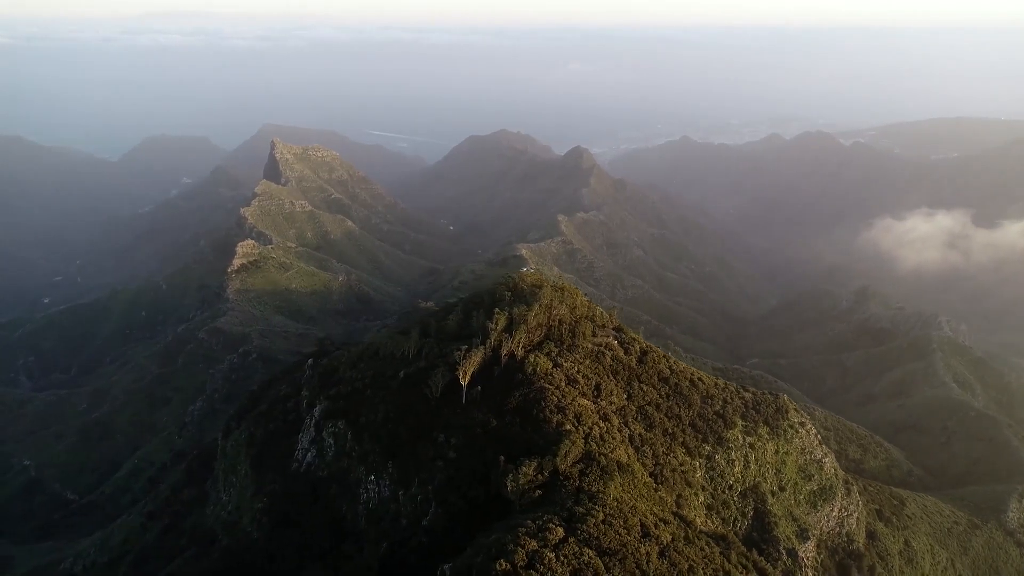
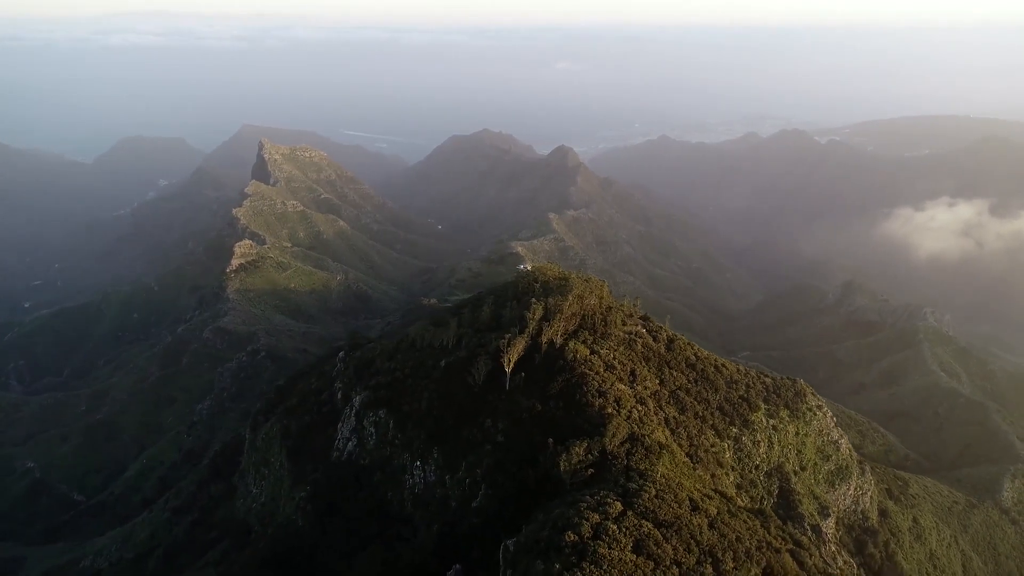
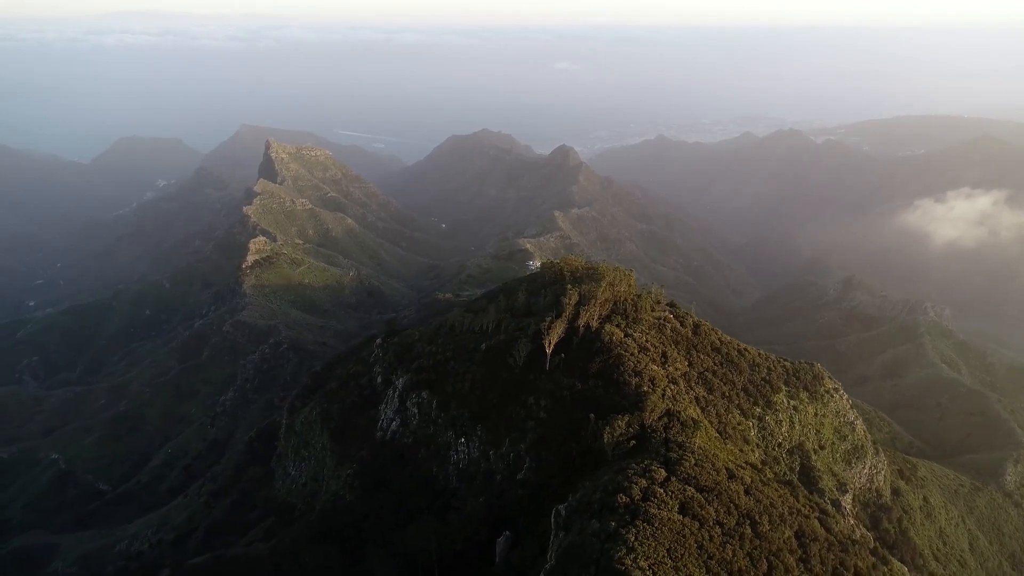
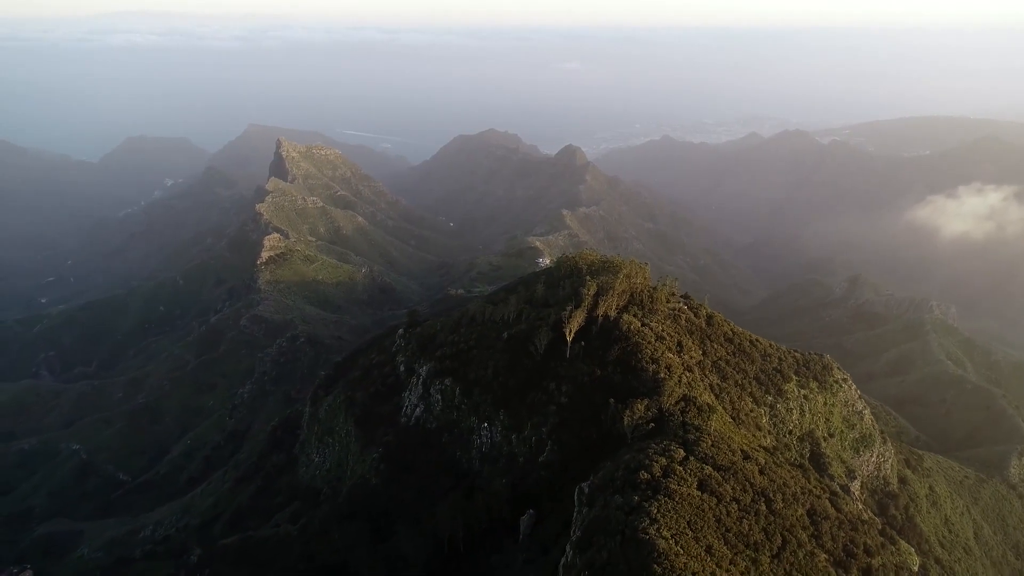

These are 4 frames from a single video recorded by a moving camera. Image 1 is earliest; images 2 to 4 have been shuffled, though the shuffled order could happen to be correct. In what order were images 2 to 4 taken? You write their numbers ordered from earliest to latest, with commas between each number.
2, 3, 4
